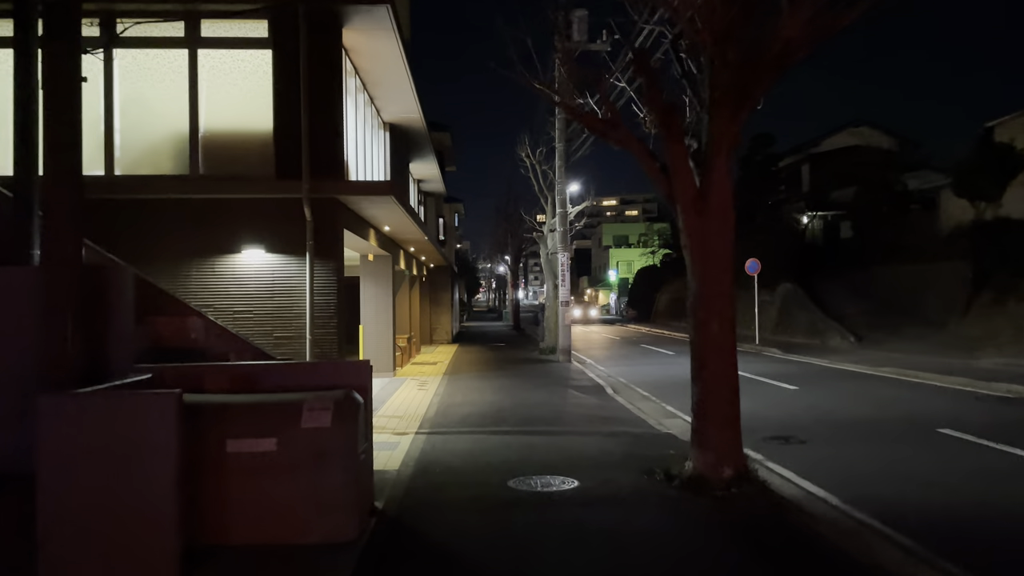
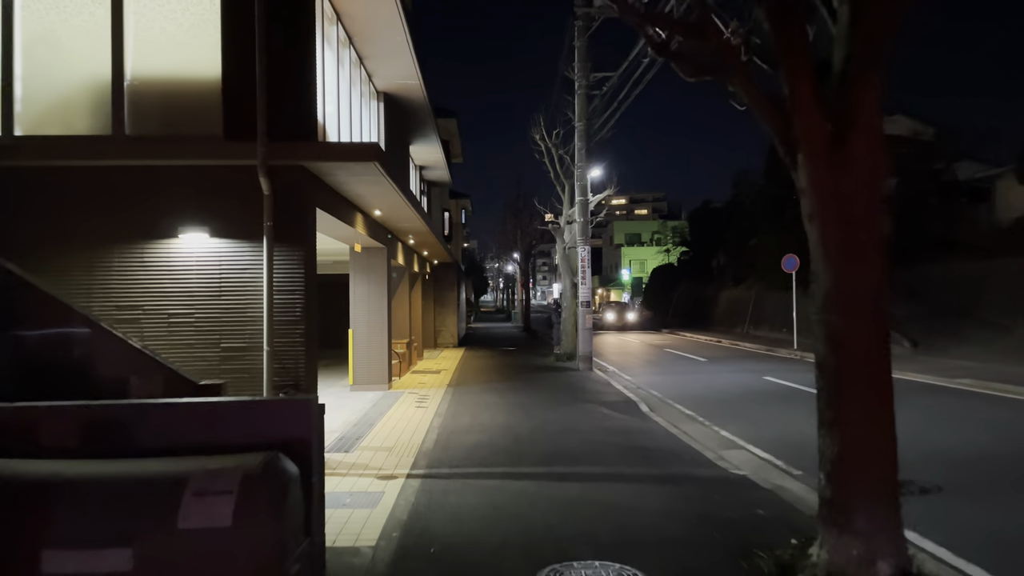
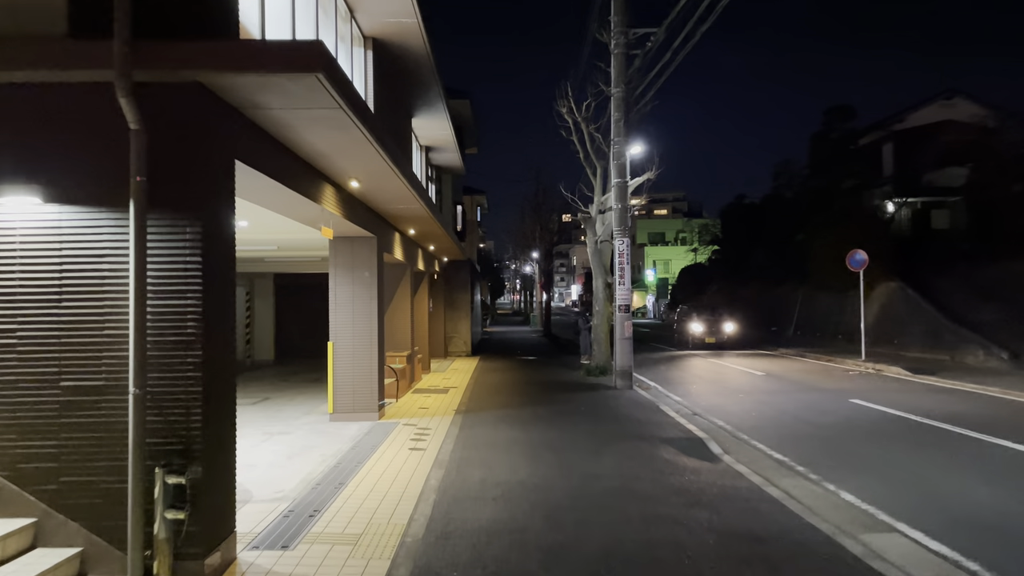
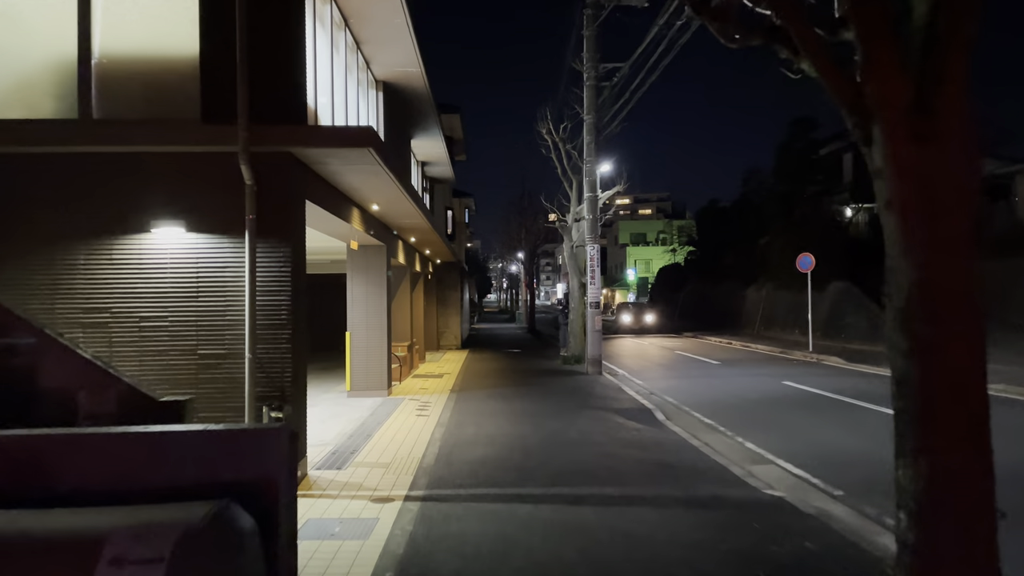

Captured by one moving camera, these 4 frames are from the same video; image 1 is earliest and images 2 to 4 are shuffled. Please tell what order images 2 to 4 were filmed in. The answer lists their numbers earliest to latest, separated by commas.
2, 4, 3
